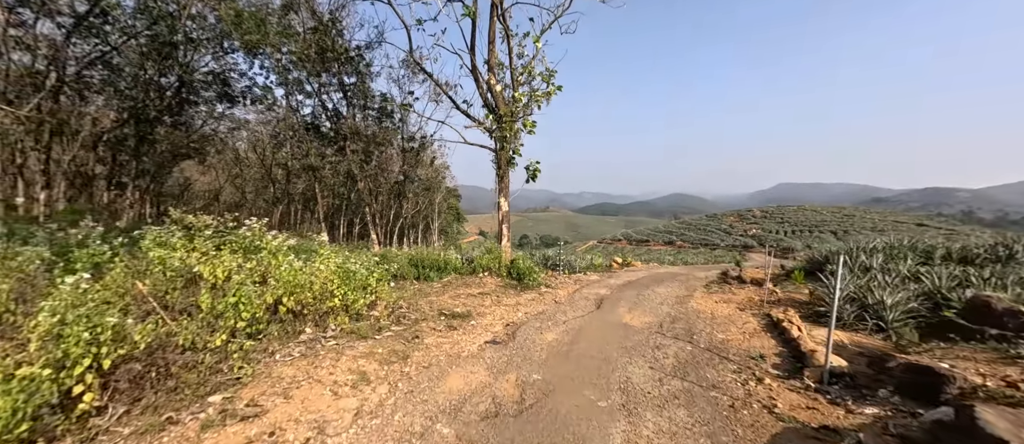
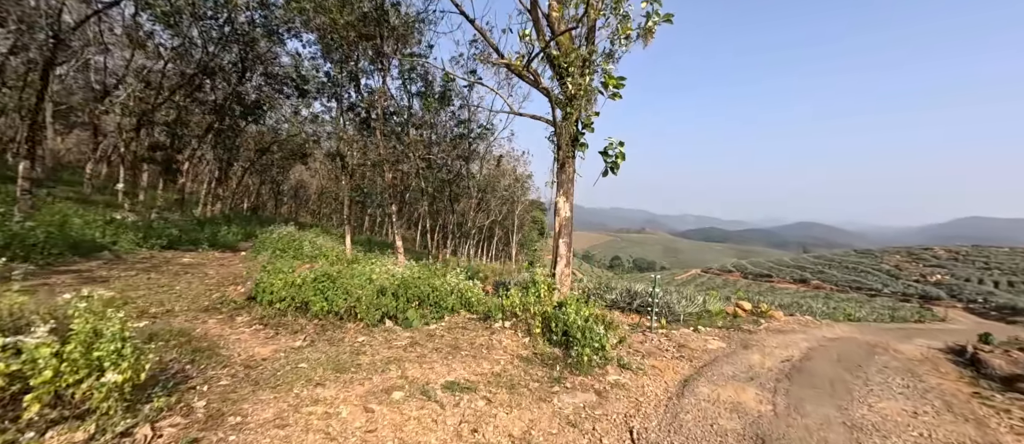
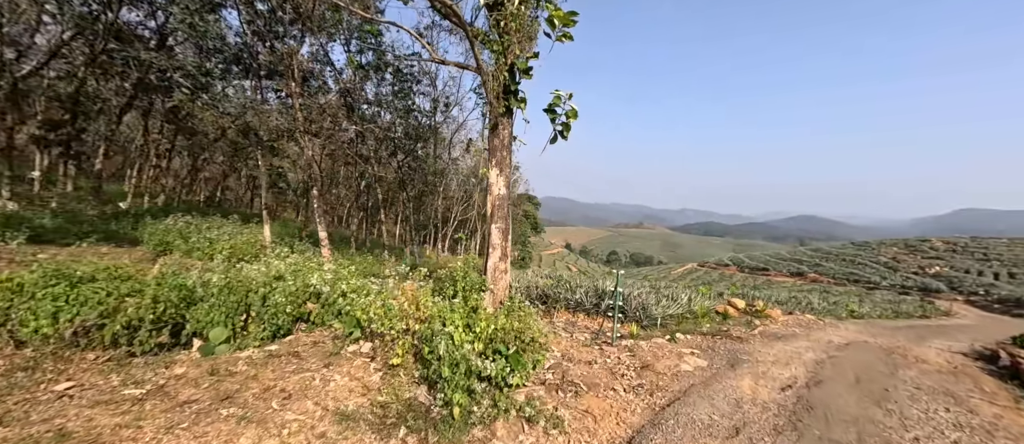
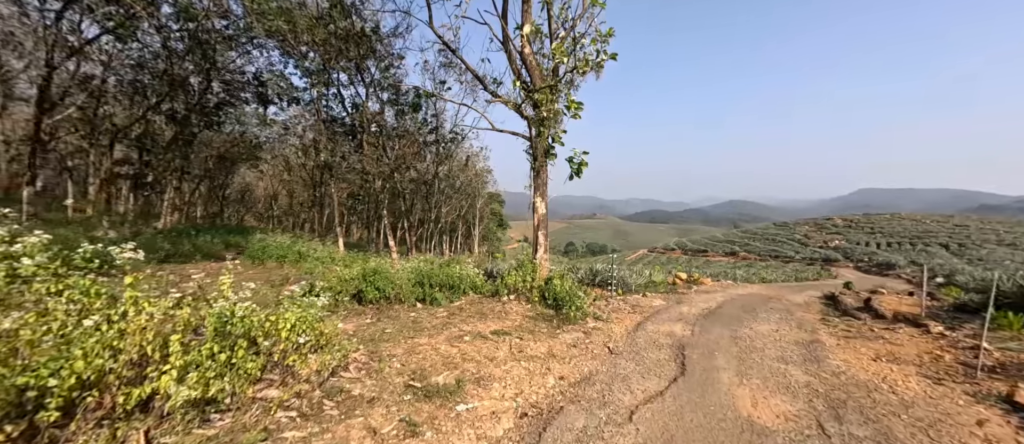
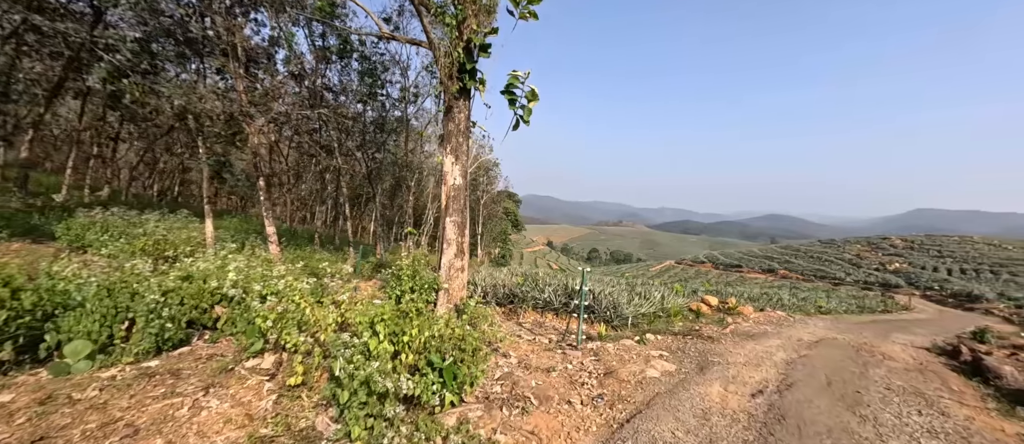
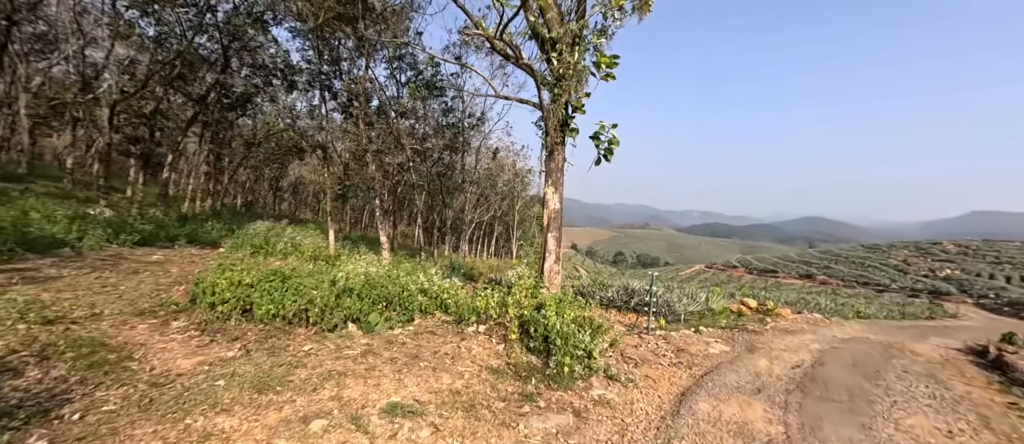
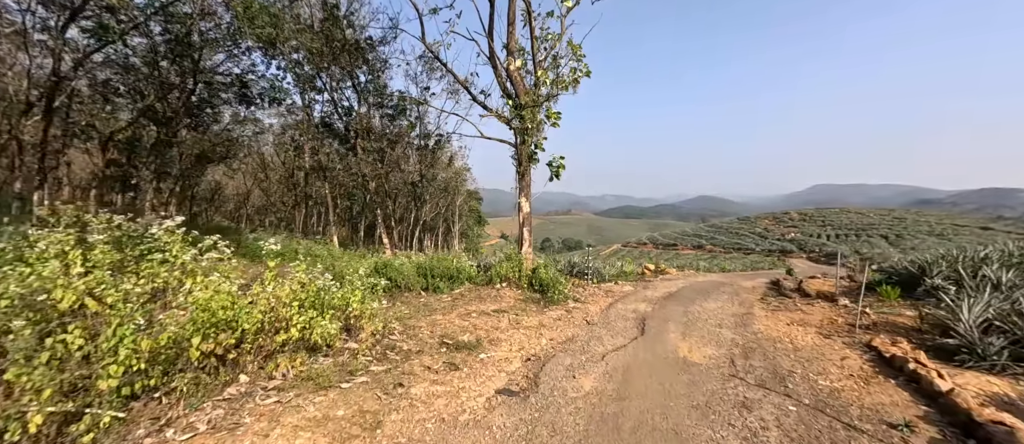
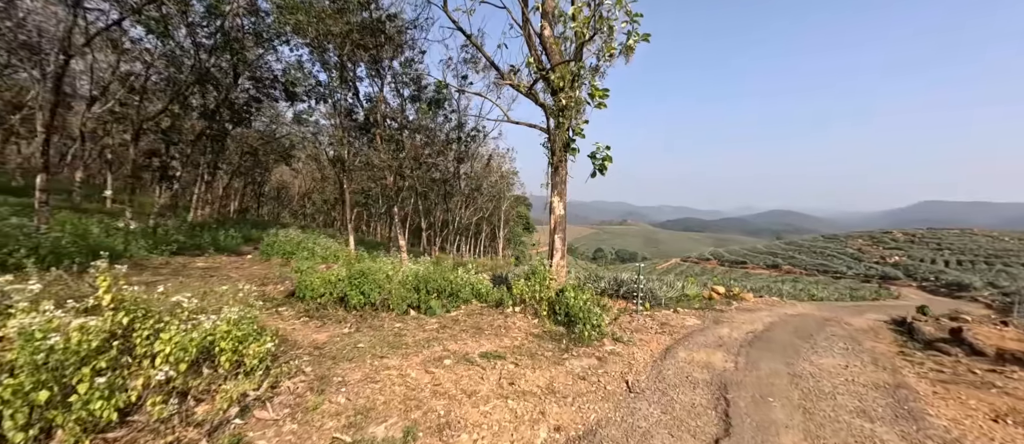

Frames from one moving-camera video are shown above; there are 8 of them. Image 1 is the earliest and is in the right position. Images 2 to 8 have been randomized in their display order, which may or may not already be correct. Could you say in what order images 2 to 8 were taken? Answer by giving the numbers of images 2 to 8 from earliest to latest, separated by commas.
7, 4, 8, 2, 6, 3, 5
